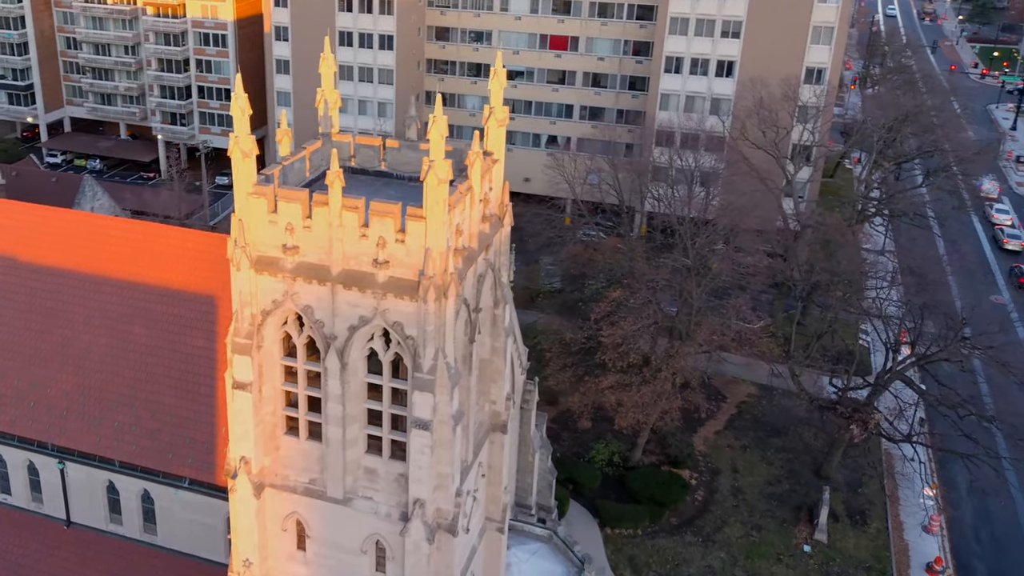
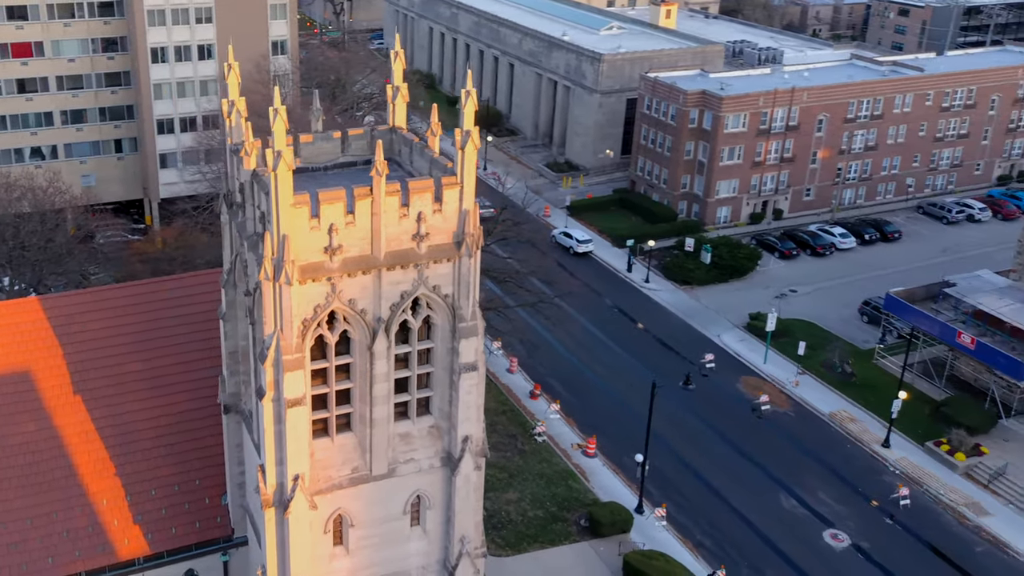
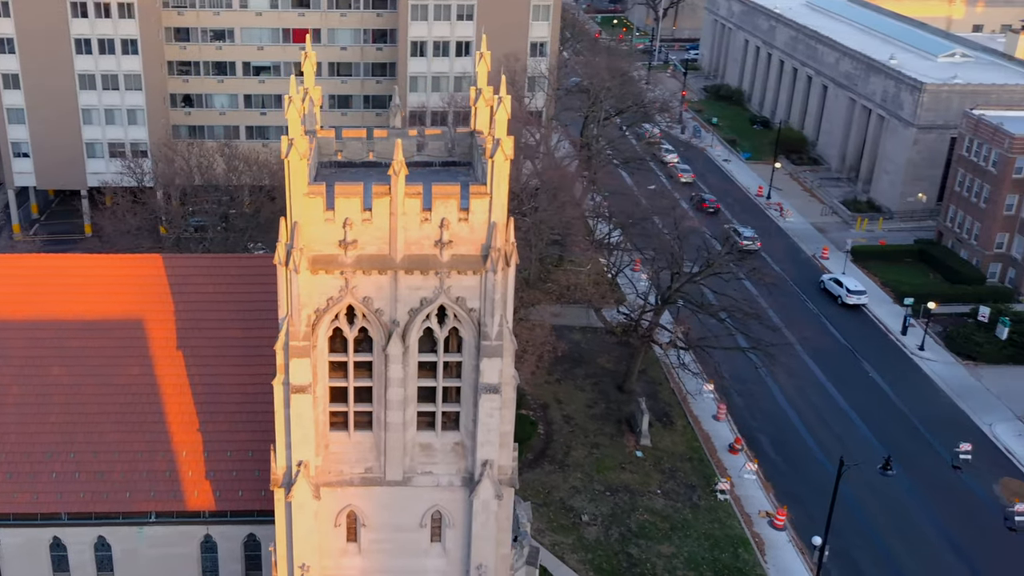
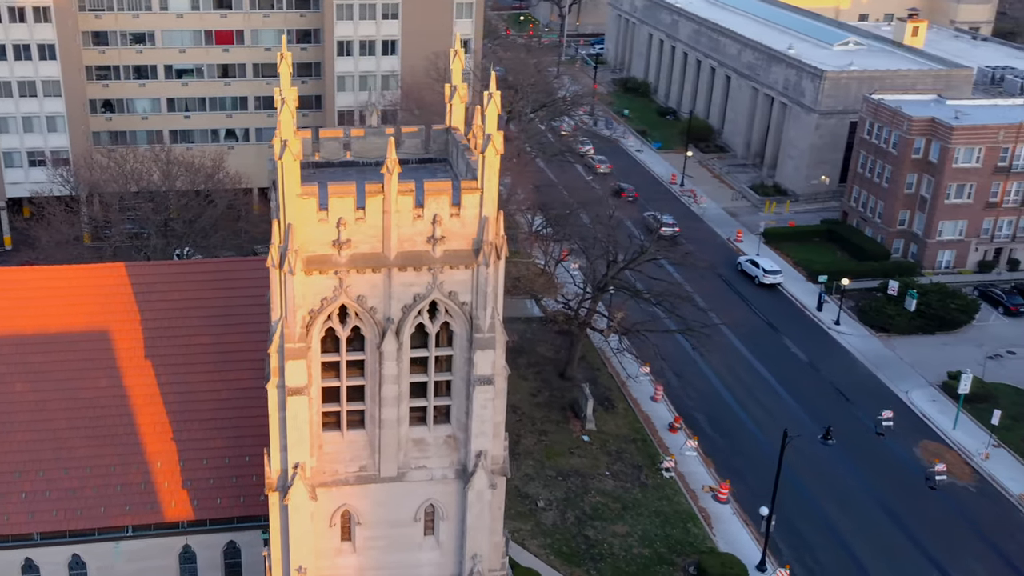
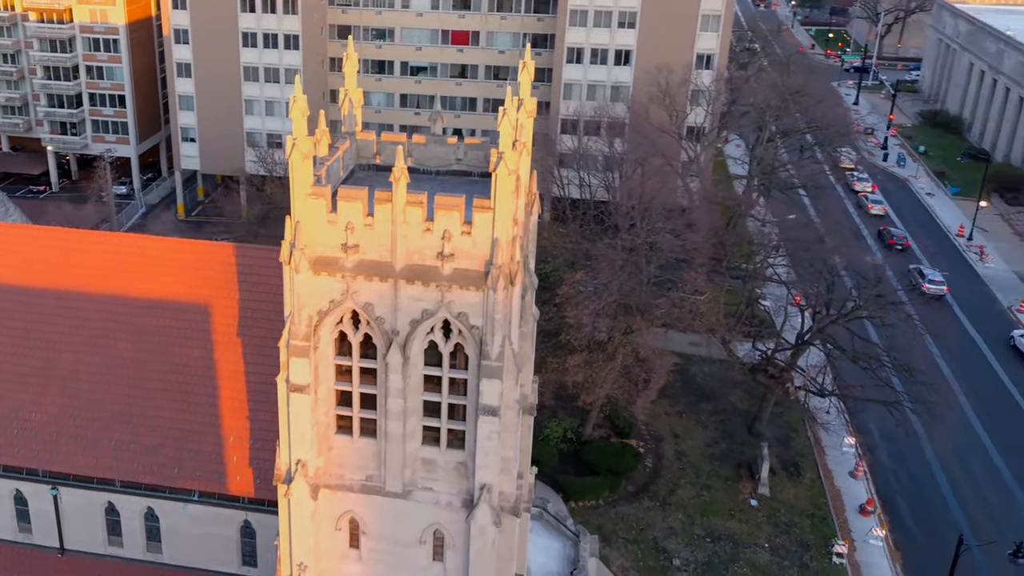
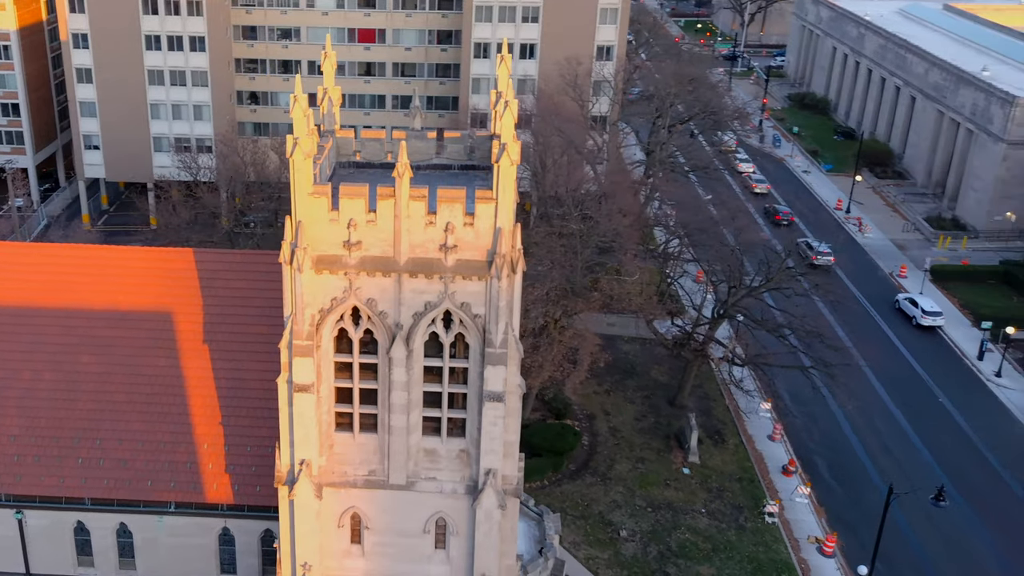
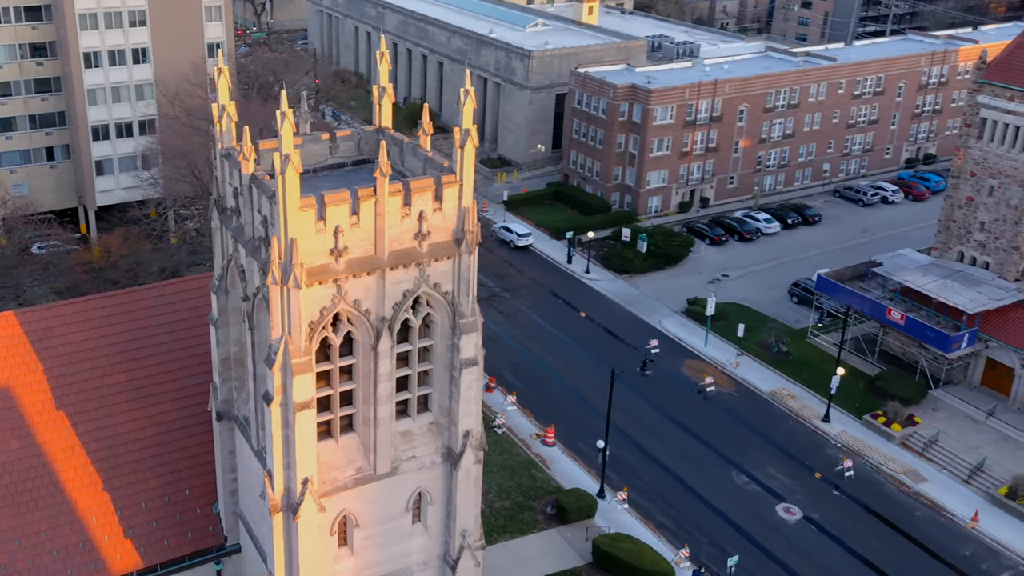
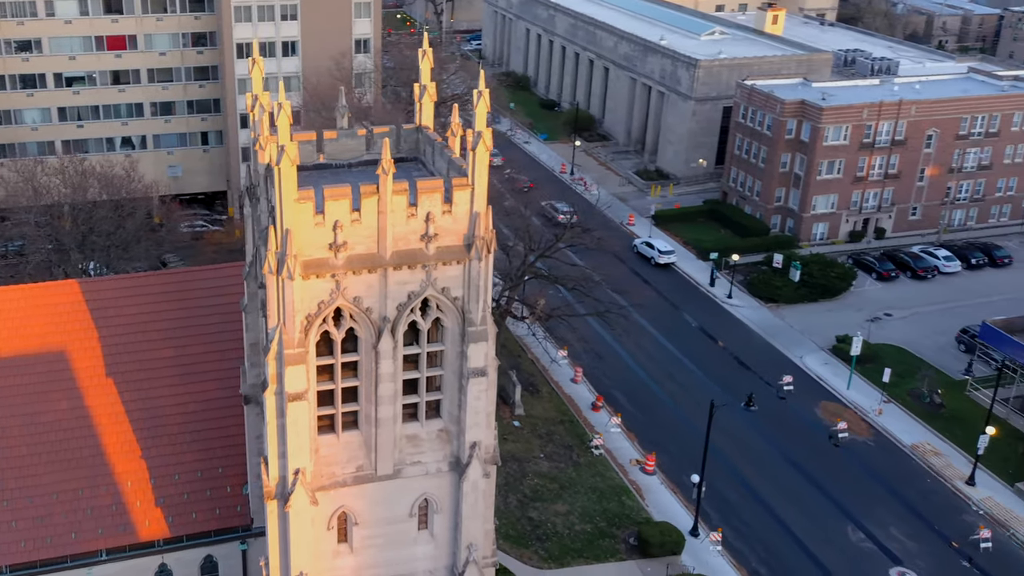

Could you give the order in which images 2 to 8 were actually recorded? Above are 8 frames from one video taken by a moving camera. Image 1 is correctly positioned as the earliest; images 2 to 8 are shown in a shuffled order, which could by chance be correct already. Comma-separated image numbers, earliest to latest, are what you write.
5, 6, 3, 4, 8, 2, 7
